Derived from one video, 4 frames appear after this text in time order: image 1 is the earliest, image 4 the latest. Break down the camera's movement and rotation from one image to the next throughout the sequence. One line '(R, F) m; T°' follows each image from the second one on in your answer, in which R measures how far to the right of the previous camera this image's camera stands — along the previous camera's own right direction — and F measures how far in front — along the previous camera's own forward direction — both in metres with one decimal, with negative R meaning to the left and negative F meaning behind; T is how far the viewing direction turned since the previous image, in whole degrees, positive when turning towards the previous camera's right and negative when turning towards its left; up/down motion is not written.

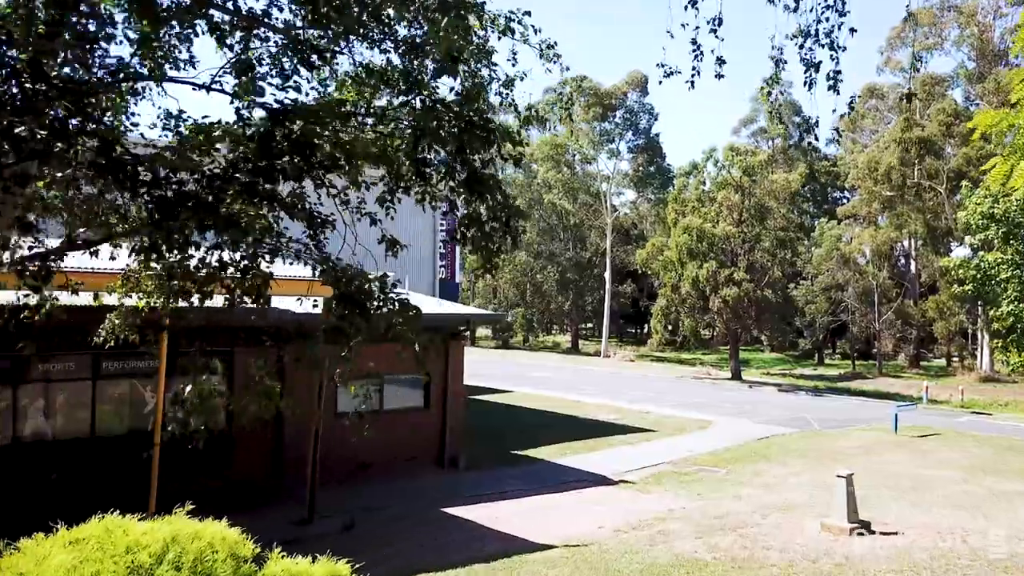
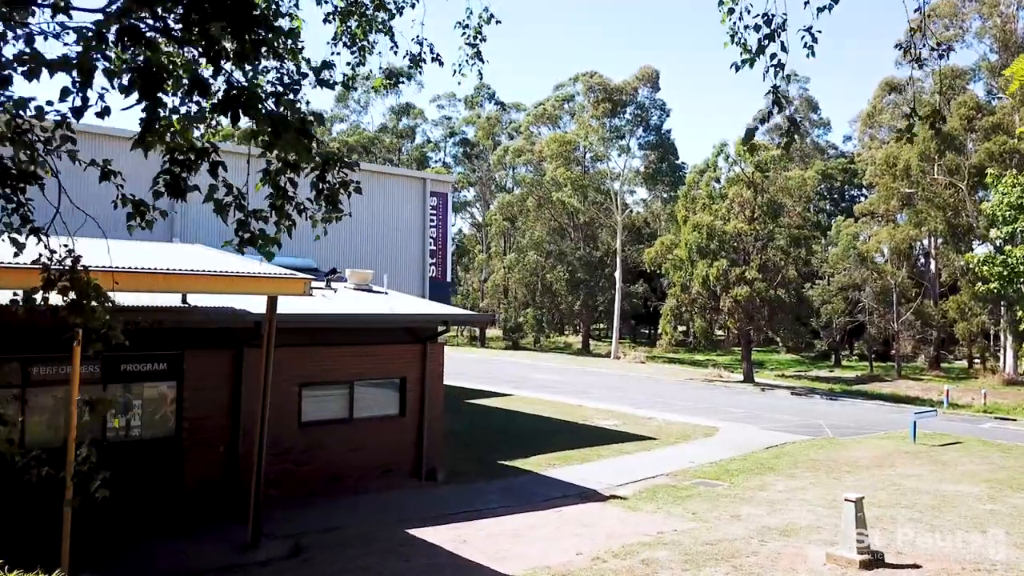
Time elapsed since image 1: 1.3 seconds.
(+0.5, +1.0) m; -1°
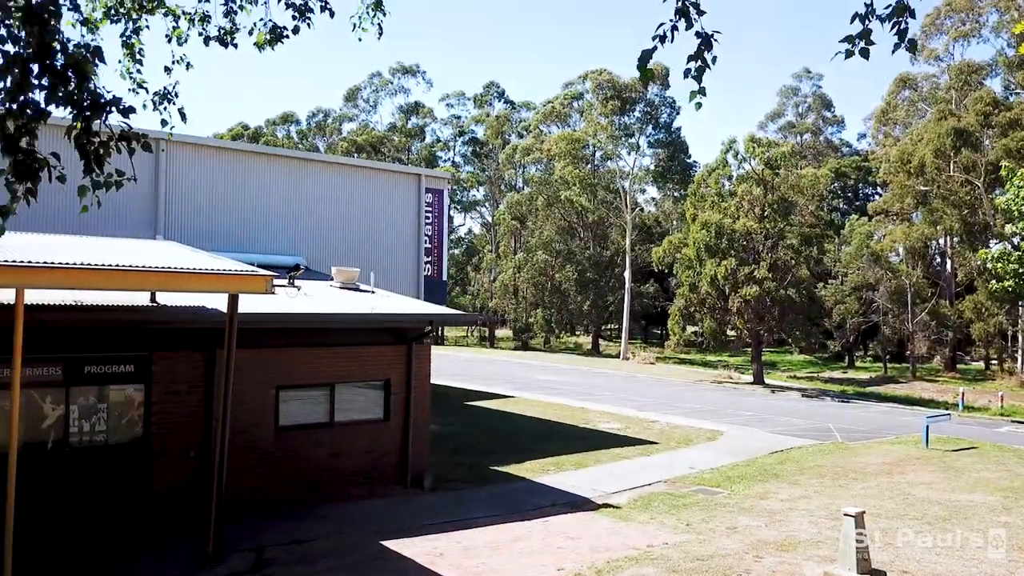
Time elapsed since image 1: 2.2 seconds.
(+0.4, +0.5) m; -1°
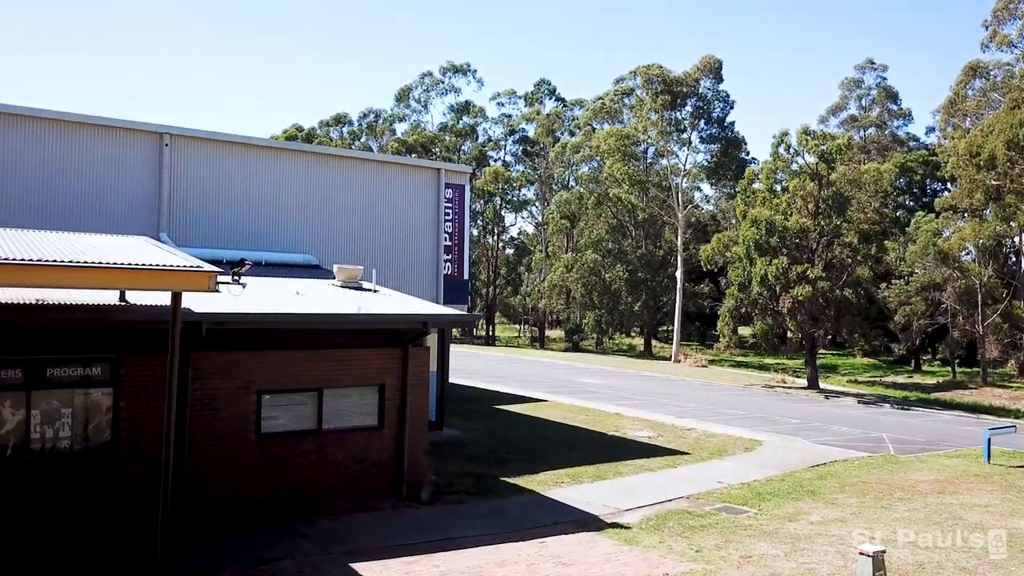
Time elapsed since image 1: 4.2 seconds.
(+0.8, +0.9) m; -4°
